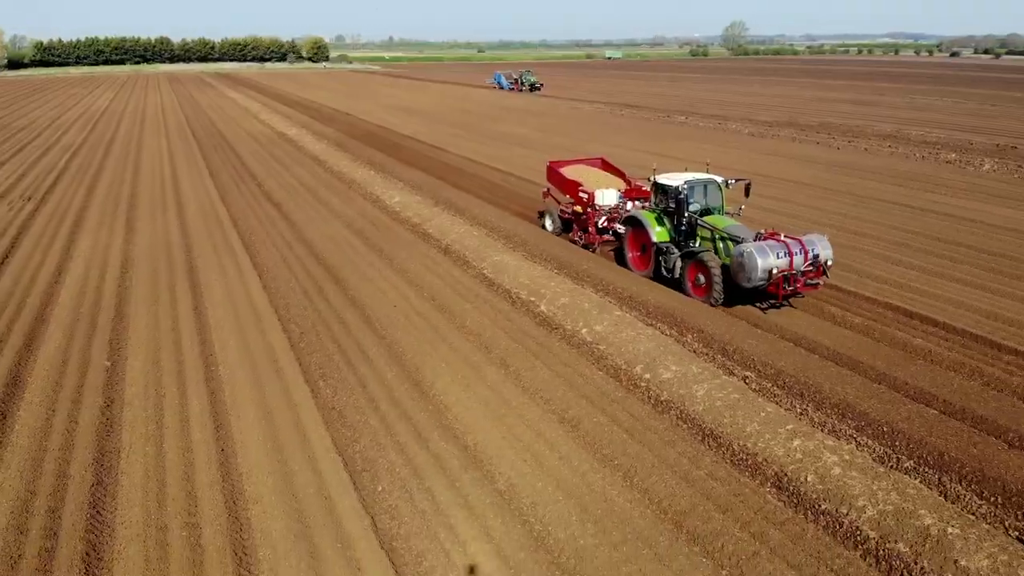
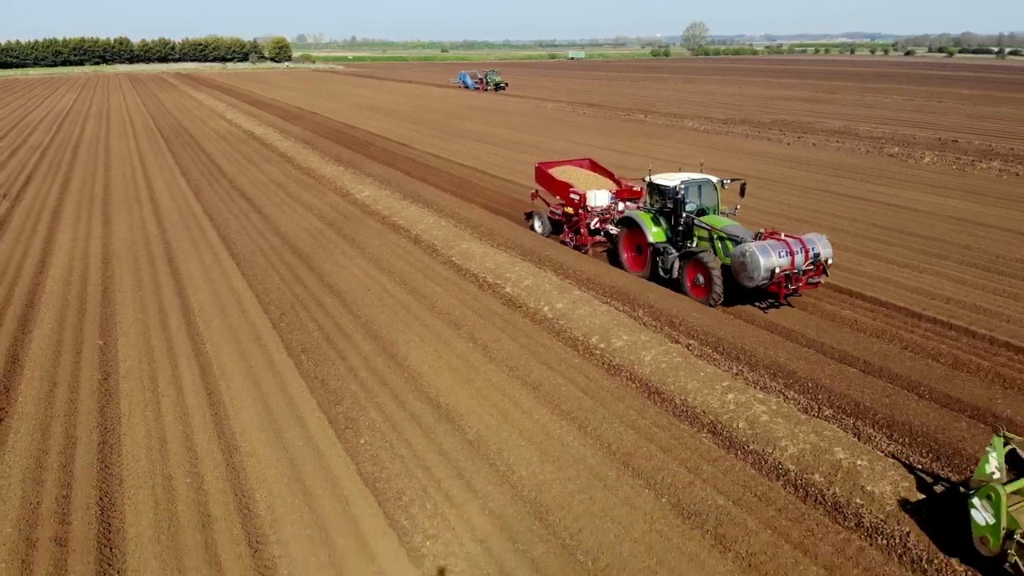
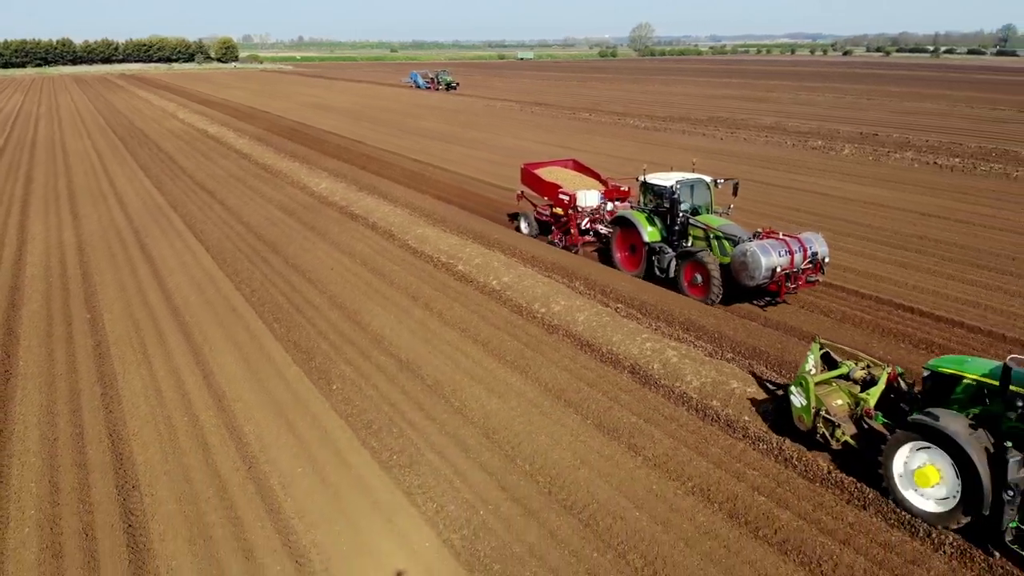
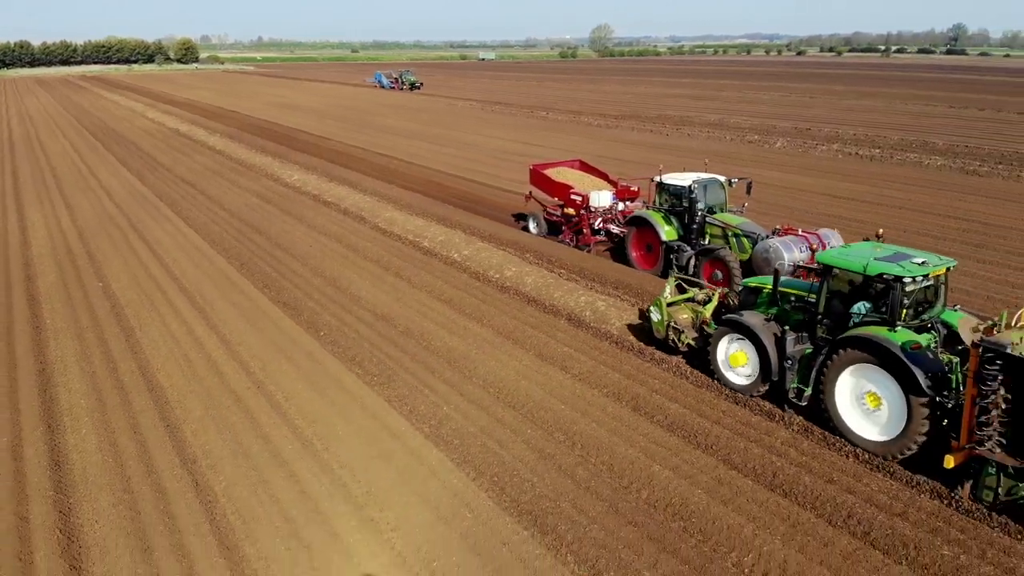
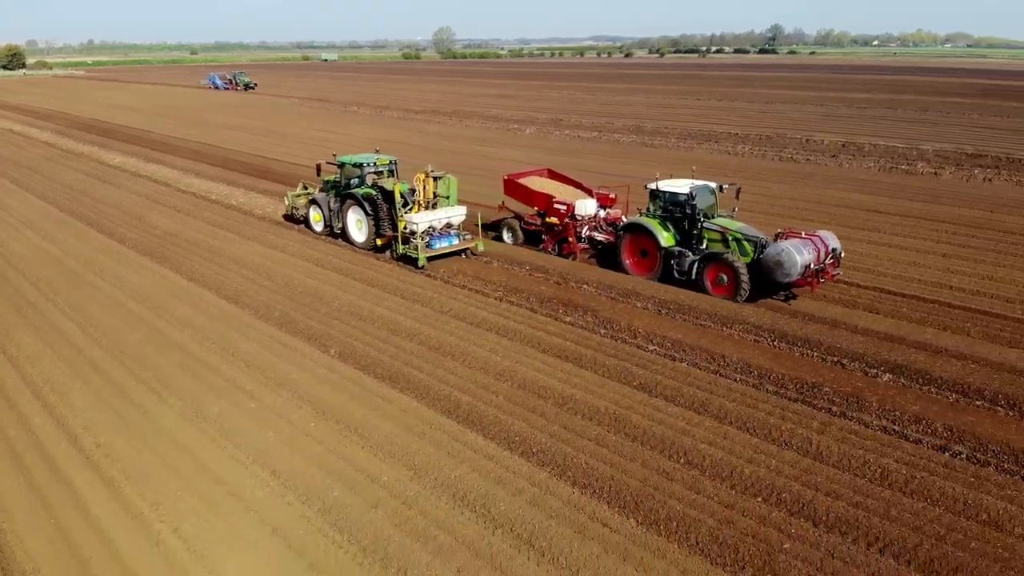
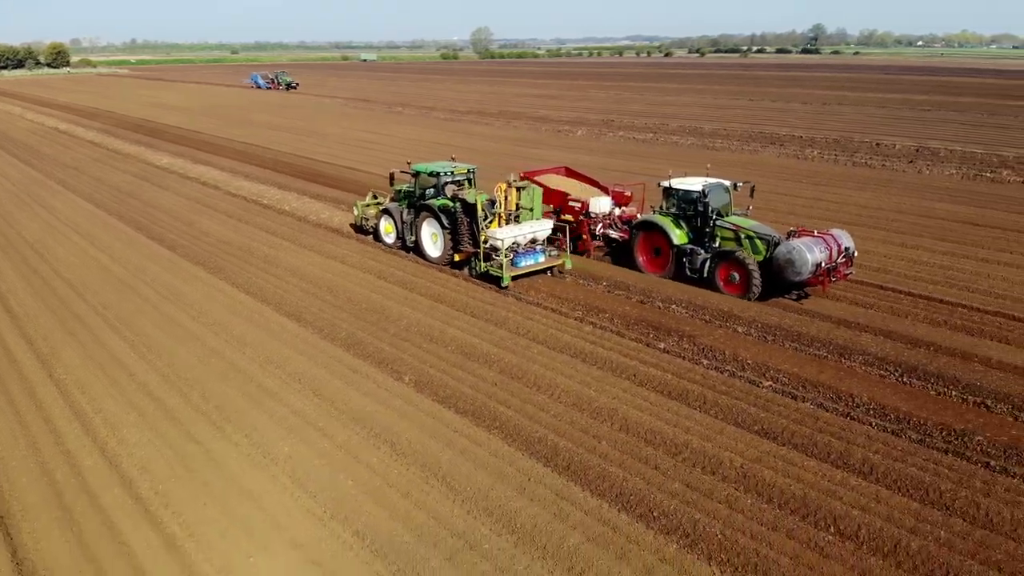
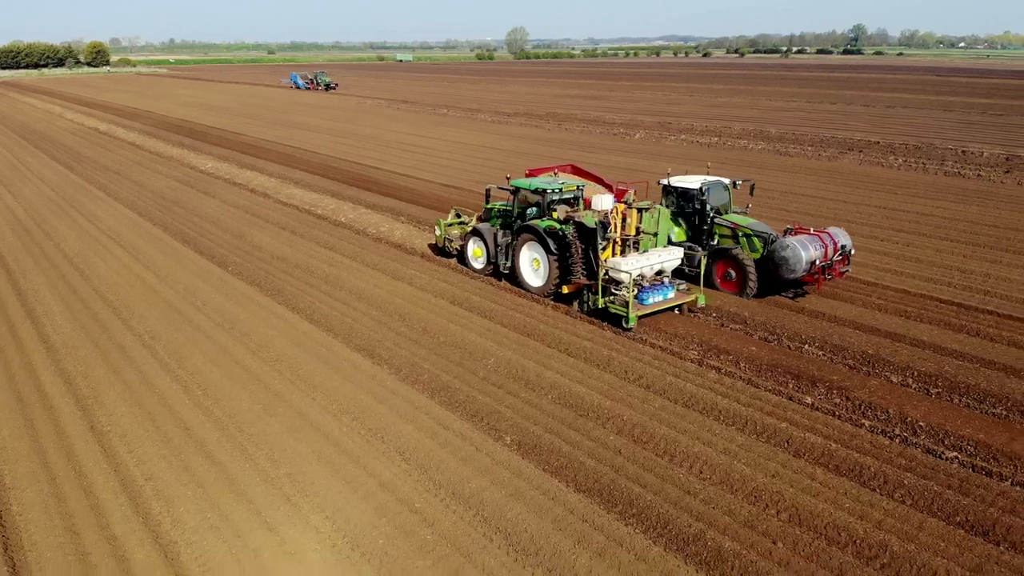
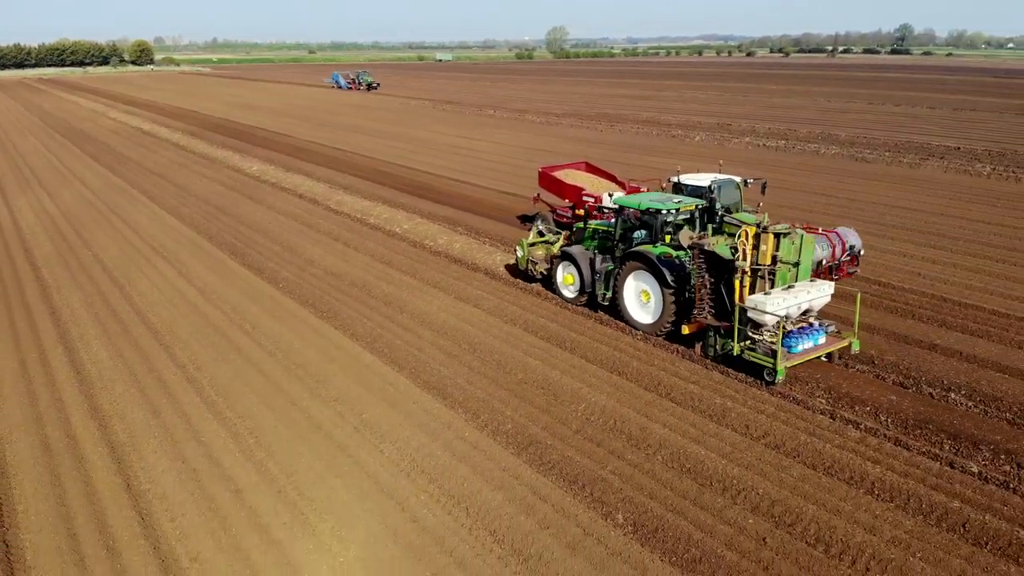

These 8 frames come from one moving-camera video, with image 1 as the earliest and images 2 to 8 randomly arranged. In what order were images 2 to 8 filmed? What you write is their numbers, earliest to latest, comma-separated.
2, 3, 4, 8, 7, 6, 5
